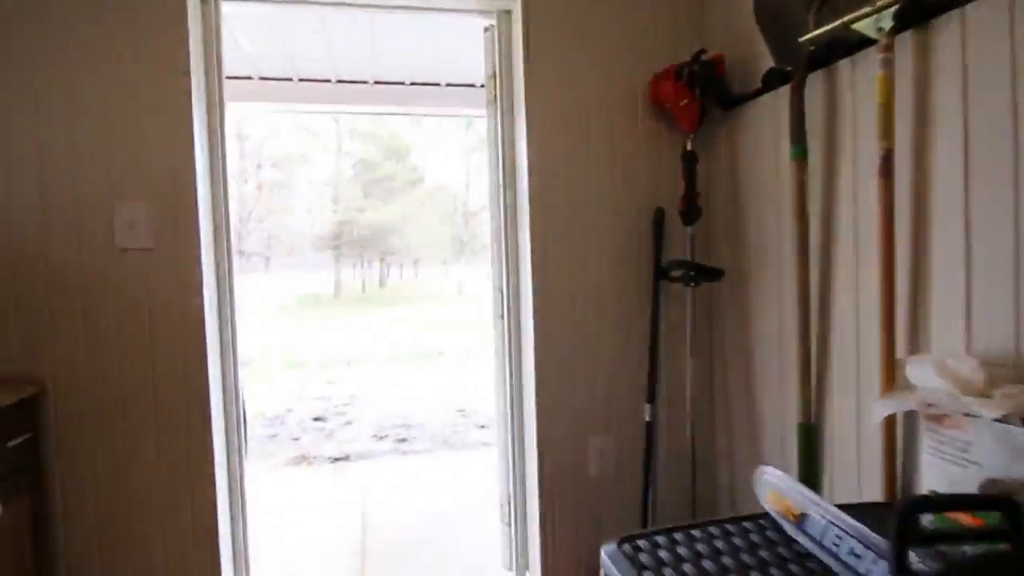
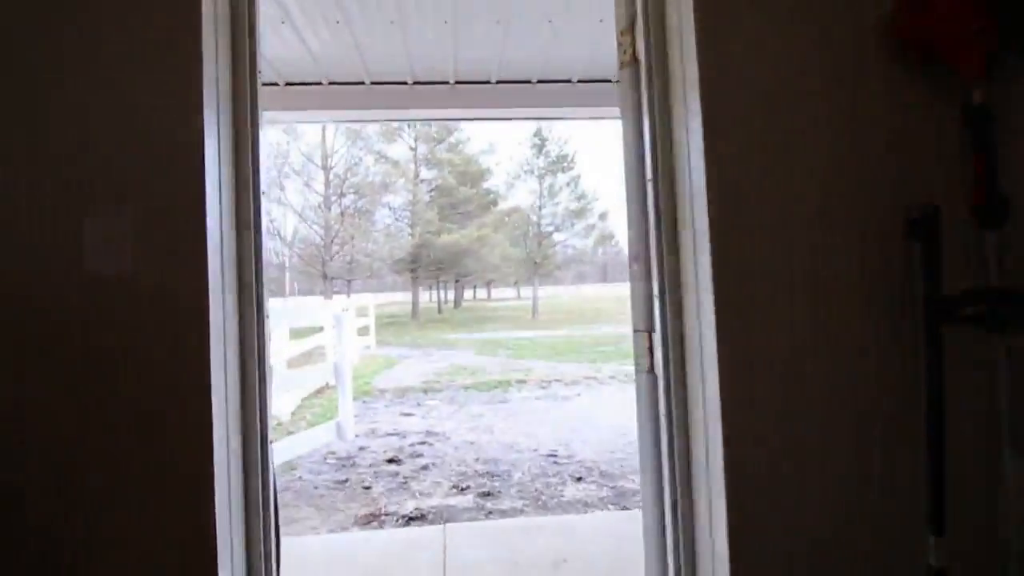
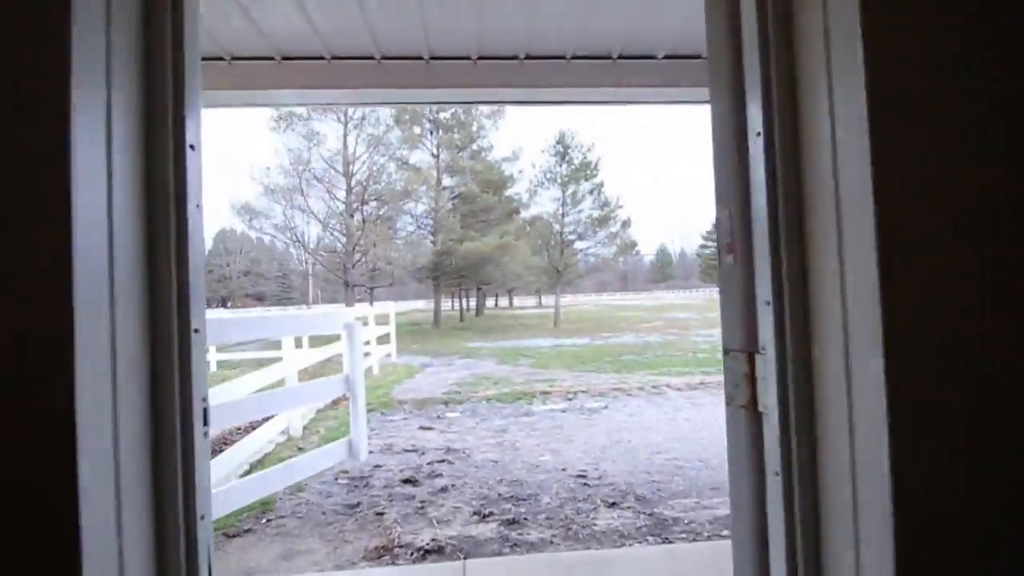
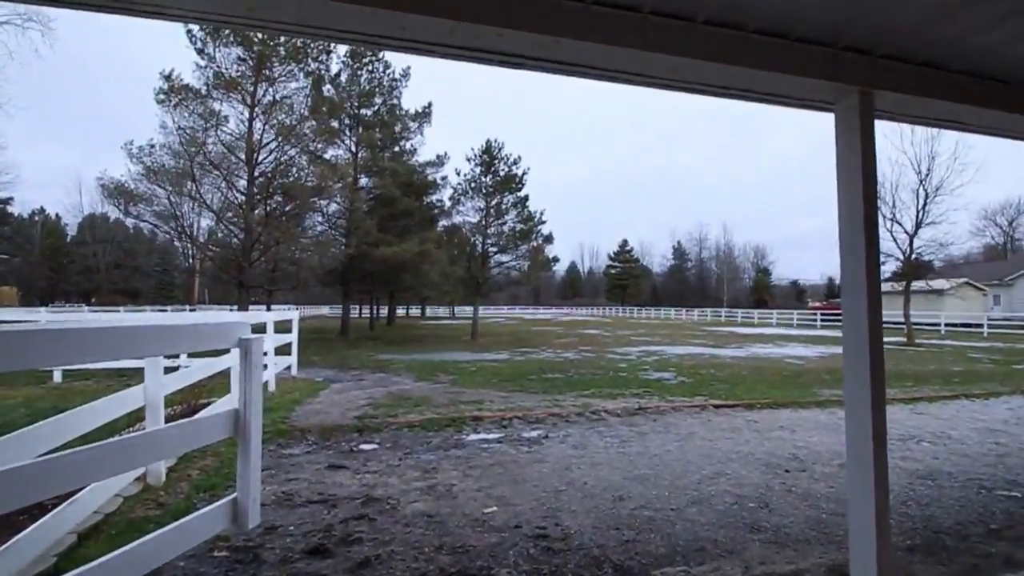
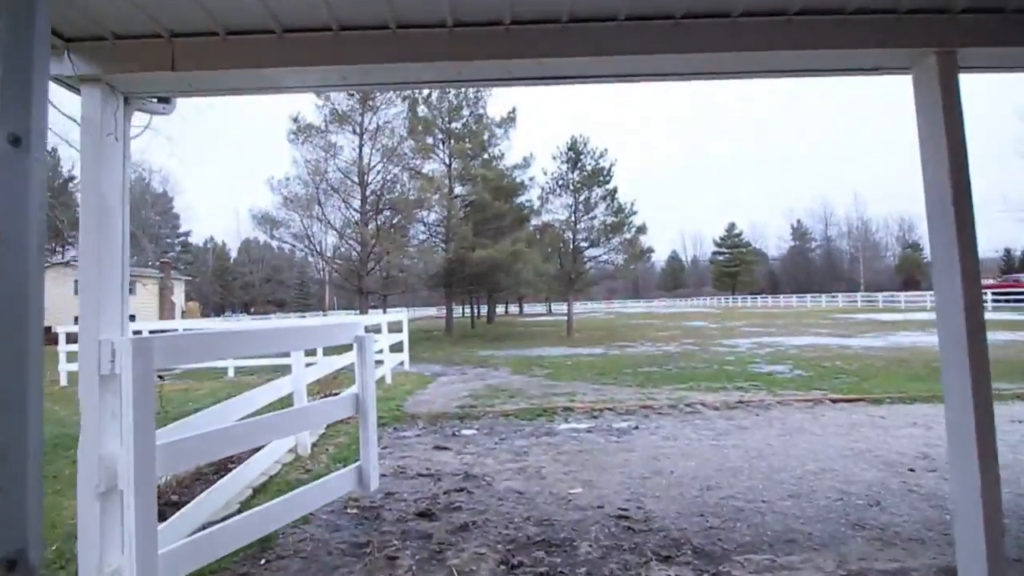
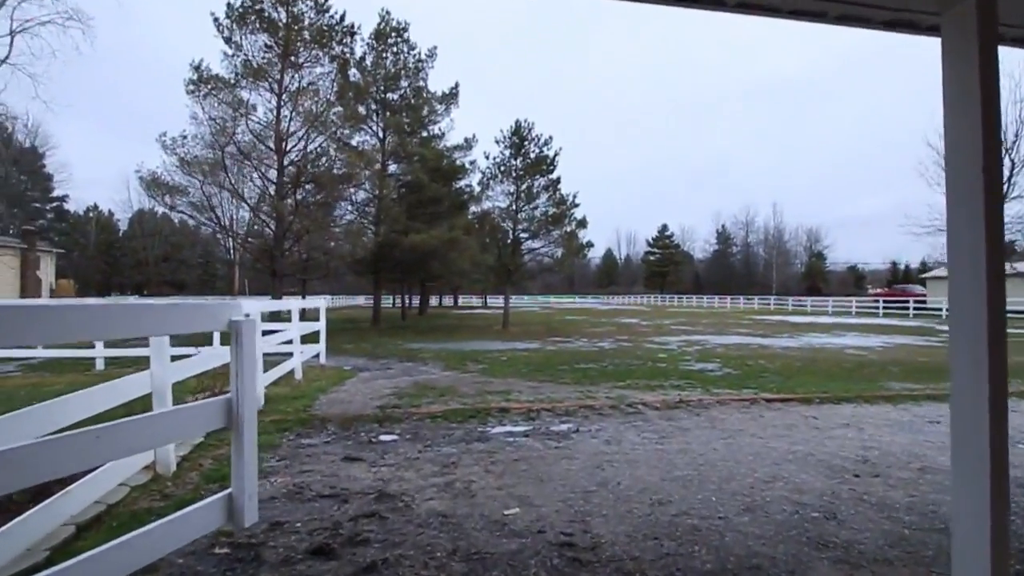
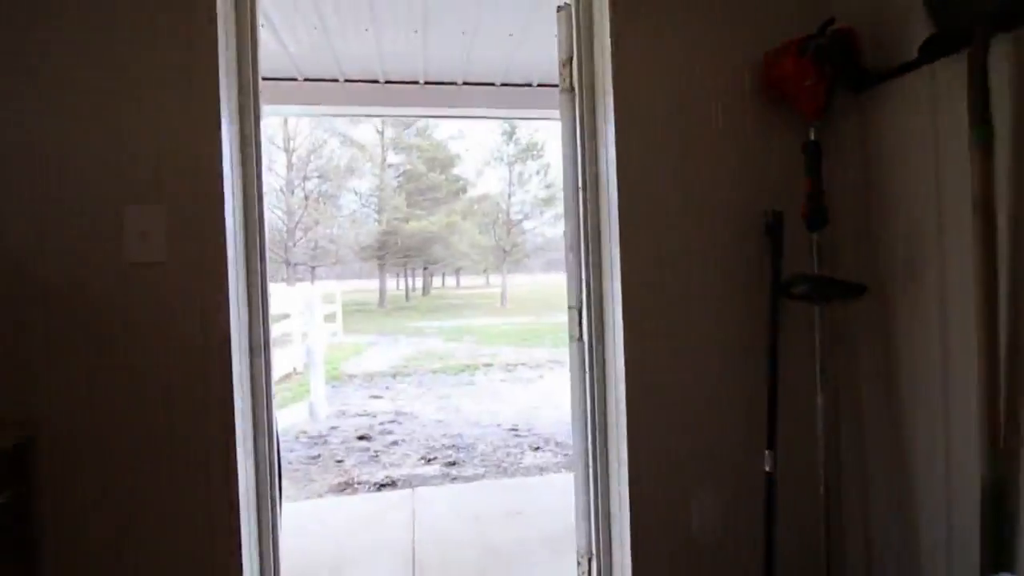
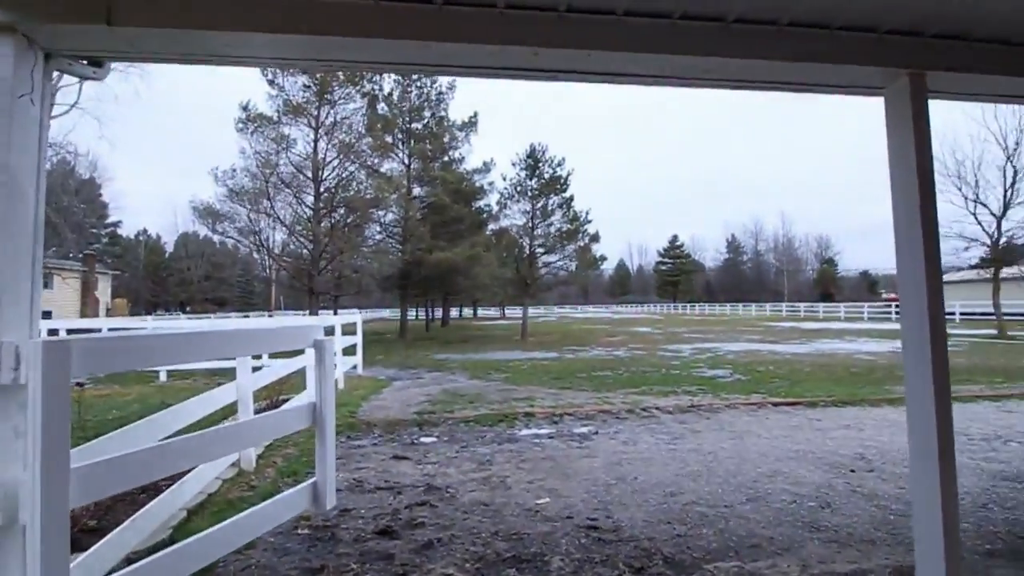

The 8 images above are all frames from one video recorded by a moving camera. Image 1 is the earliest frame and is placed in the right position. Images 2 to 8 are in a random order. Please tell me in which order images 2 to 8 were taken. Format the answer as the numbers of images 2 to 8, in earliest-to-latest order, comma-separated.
7, 2, 3, 5, 8, 4, 6
